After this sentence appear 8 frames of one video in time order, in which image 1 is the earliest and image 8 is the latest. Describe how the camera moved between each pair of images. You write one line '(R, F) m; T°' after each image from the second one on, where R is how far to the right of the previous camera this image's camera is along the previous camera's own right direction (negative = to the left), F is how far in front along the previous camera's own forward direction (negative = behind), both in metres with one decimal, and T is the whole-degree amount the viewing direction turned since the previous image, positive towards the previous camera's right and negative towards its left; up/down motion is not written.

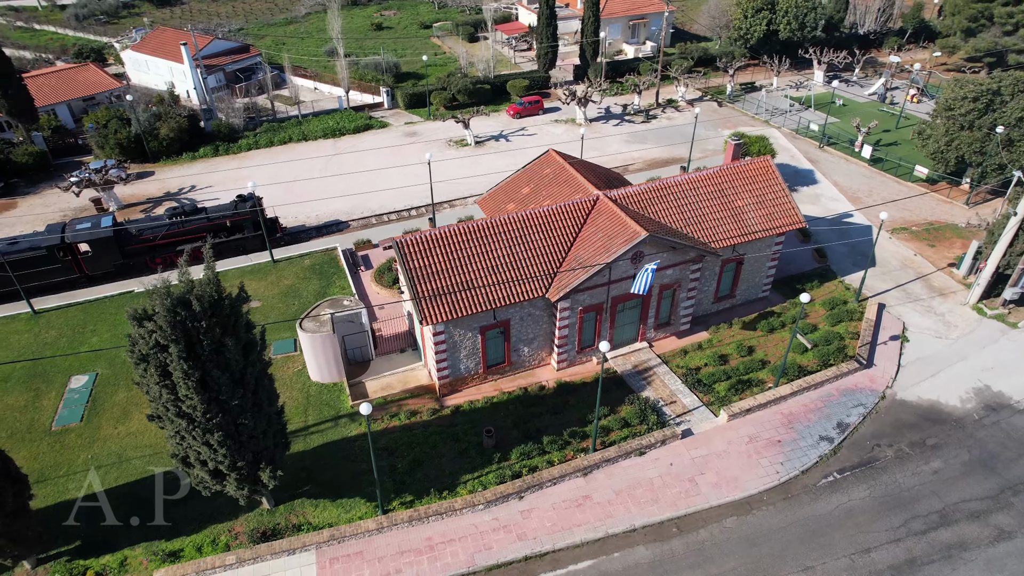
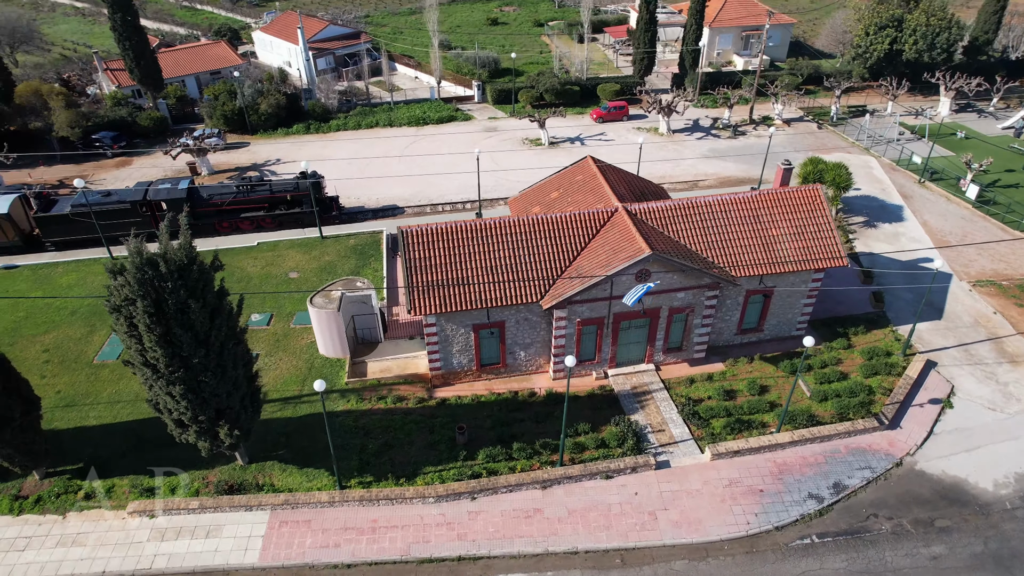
(+3.9, +0.4) m; -10°
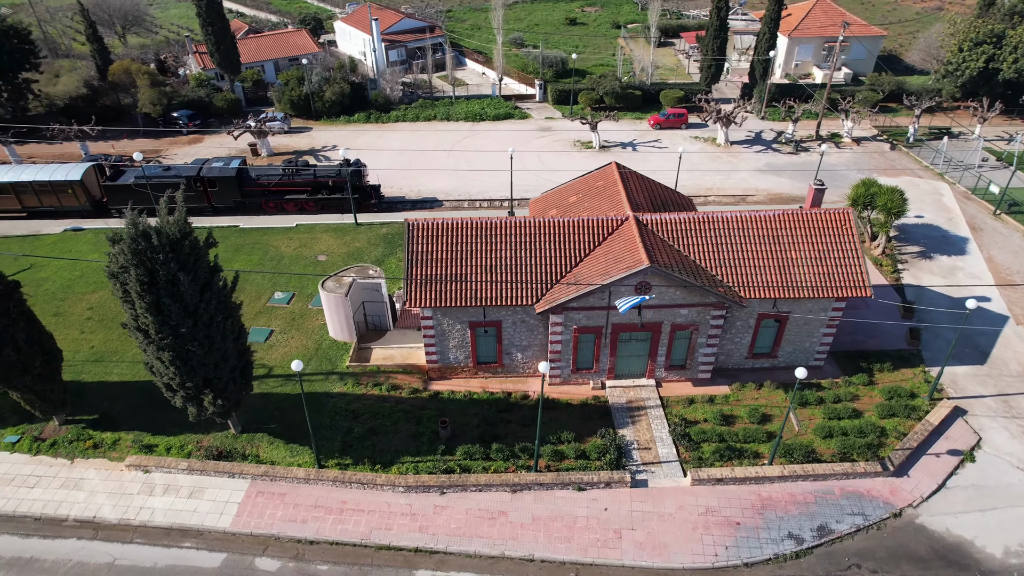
(+2.7, +0.2) m; -7°
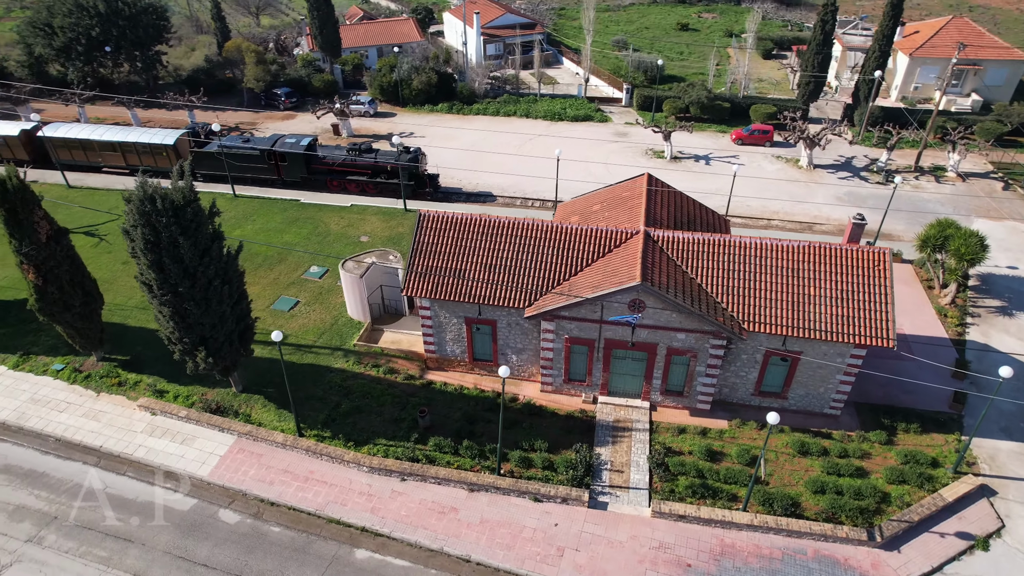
(+3.7, +0.4) m; -10°
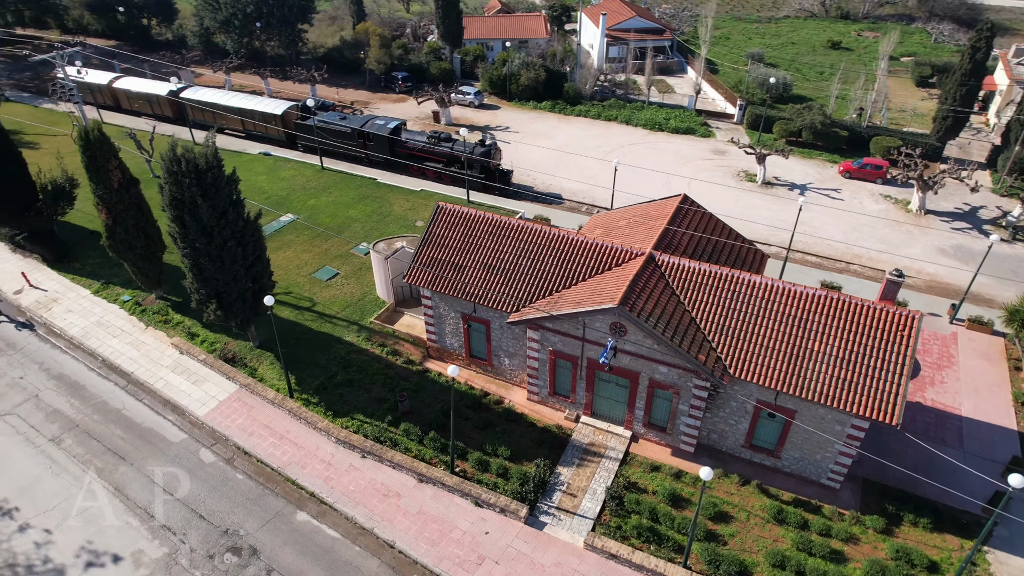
(+4.6, +0.6) m; -12°
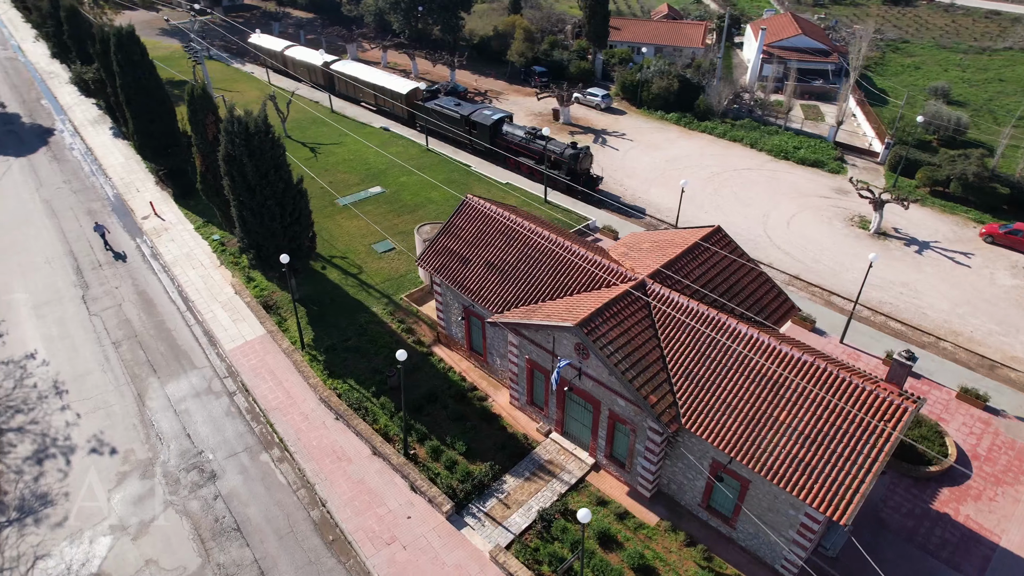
(+5.5, +0.7) m; -15°
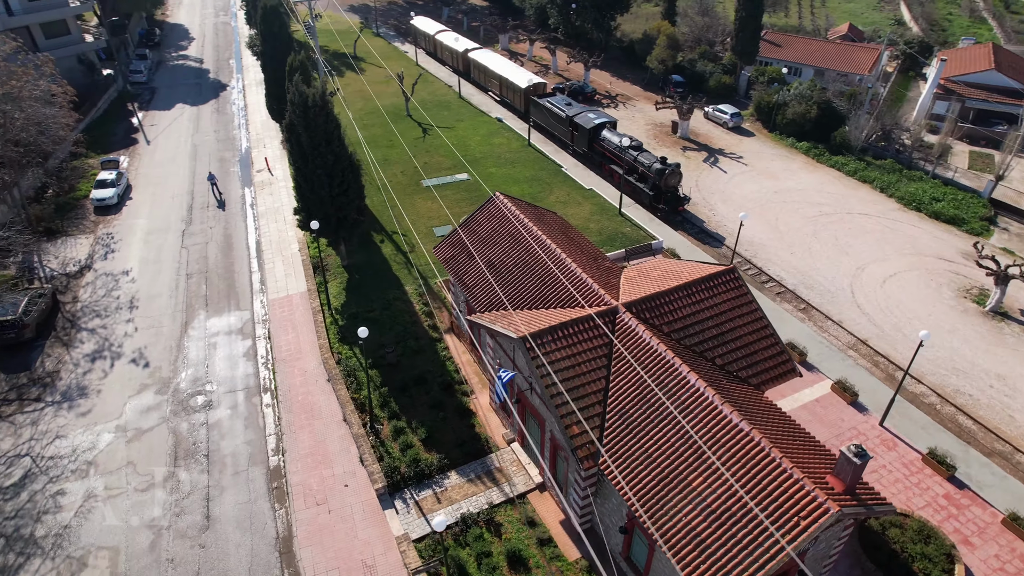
(+5.5, +0.8) m; -14°
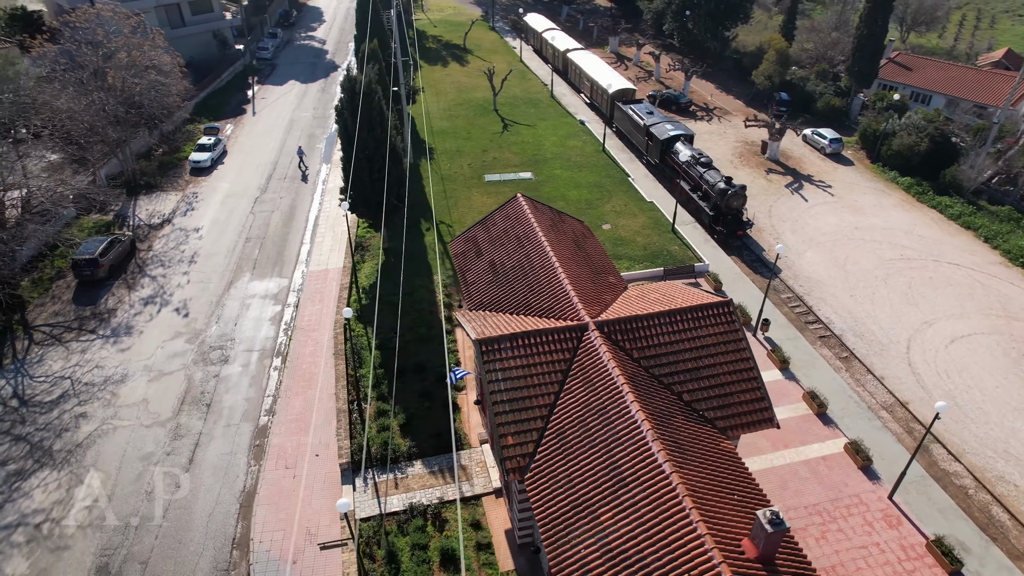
(+4.0, +0.5) m; -10°
